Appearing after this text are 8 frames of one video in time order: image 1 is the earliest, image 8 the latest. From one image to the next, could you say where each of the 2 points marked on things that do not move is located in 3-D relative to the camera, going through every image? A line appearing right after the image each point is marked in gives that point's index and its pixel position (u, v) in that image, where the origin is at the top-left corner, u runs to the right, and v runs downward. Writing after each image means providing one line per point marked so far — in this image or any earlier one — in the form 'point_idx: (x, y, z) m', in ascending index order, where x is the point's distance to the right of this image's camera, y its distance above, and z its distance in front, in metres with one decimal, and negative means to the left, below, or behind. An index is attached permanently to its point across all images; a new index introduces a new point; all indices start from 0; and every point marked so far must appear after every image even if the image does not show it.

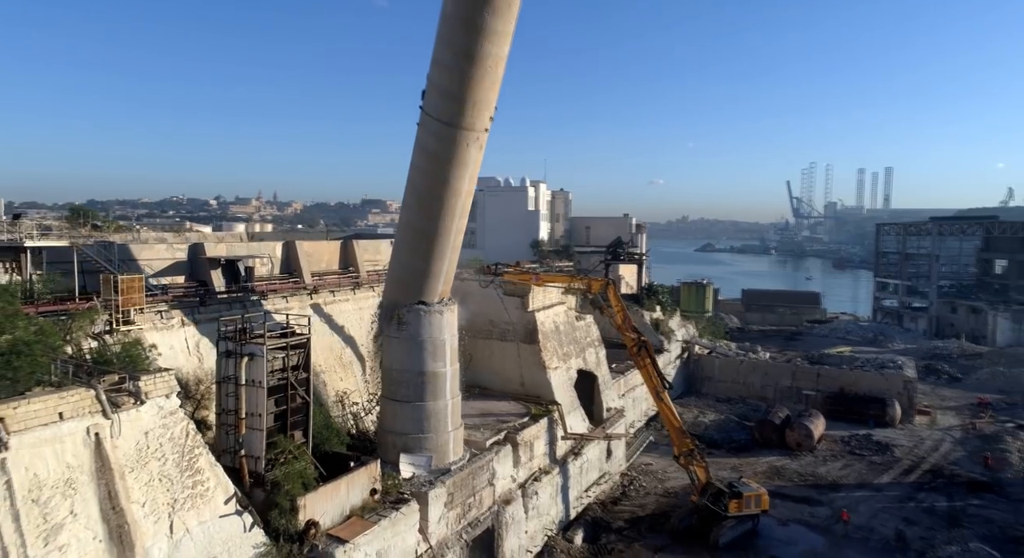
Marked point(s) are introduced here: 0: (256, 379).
0: (-2.7, -1.0, +6.1) m
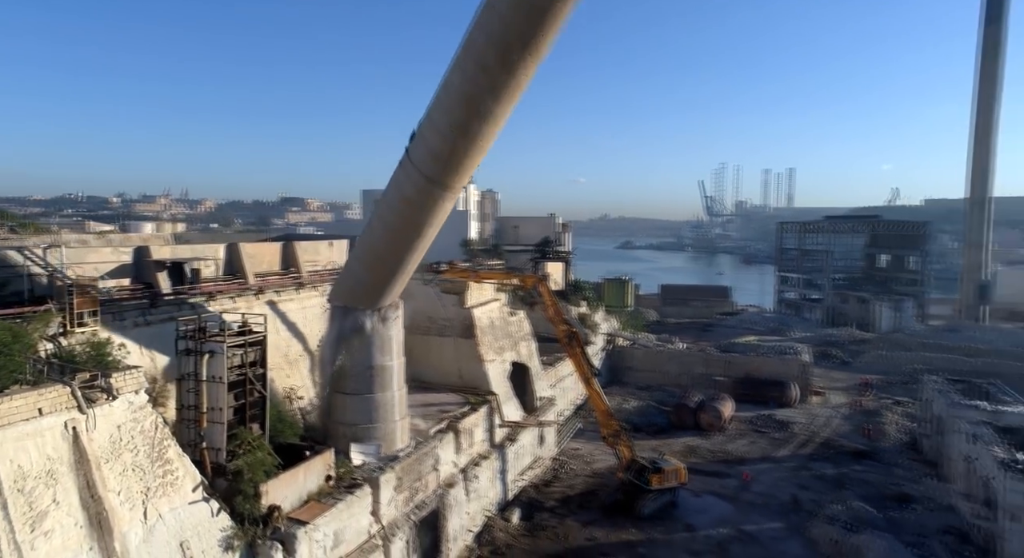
0: (-3.2, -1.0, +6.5) m
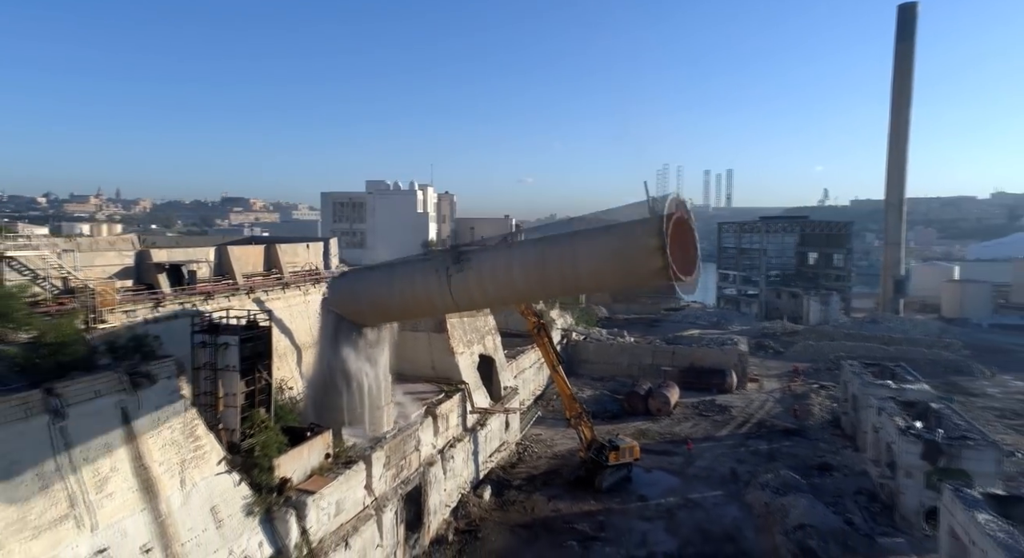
0: (-3.5, -1.0, +7.2) m
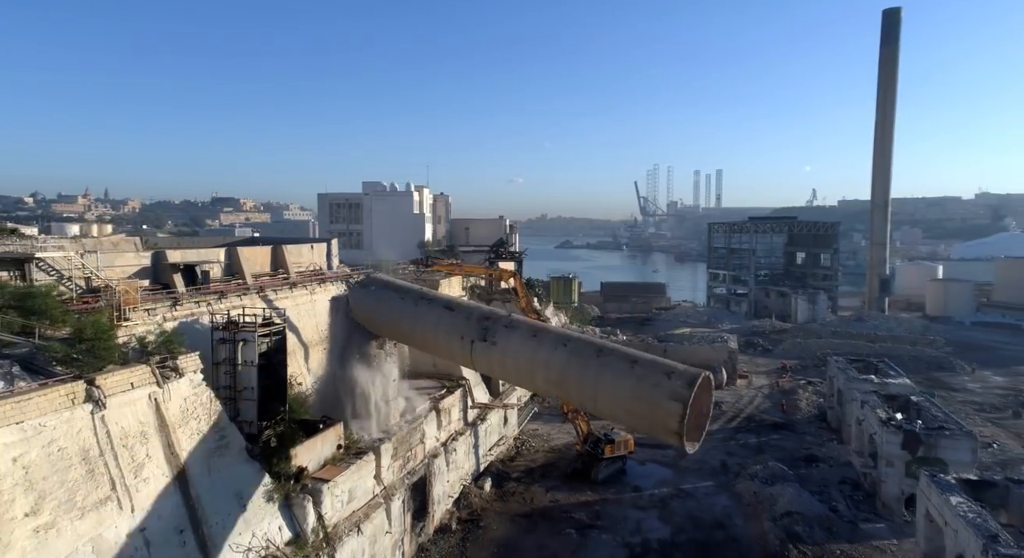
0: (-3.4, -1.0, +7.6) m
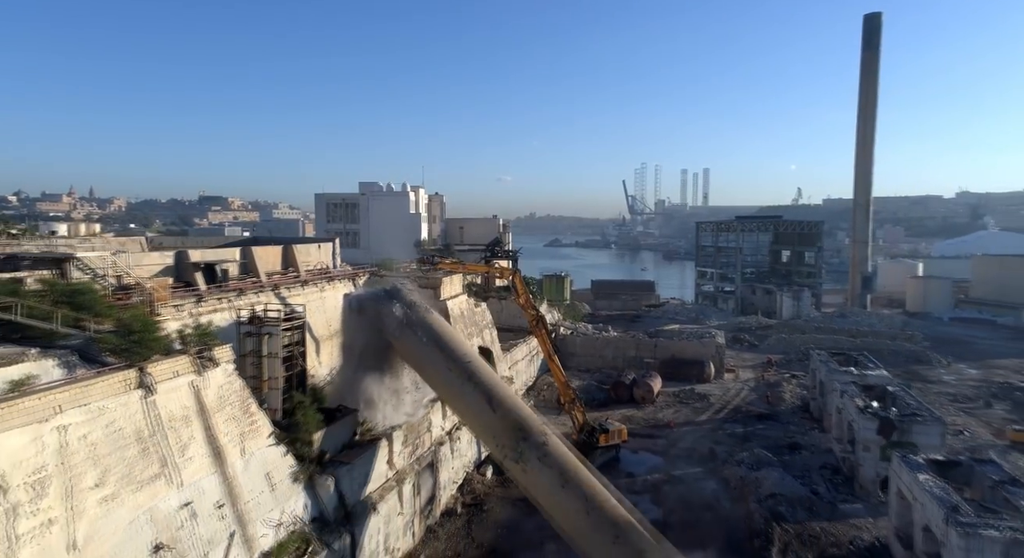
0: (-3.3, -1.0, +8.2) m
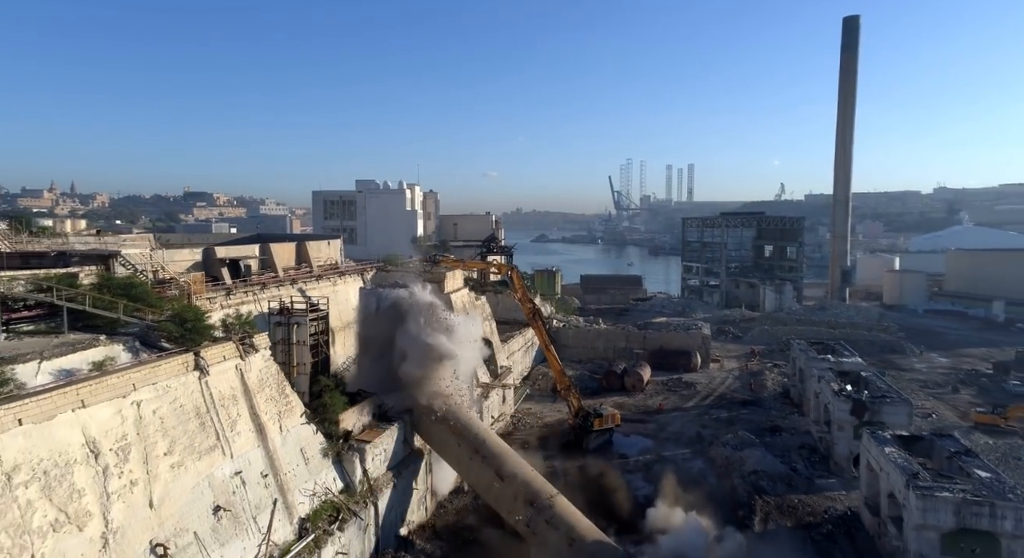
0: (-3.2, -0.9, +9.0) m
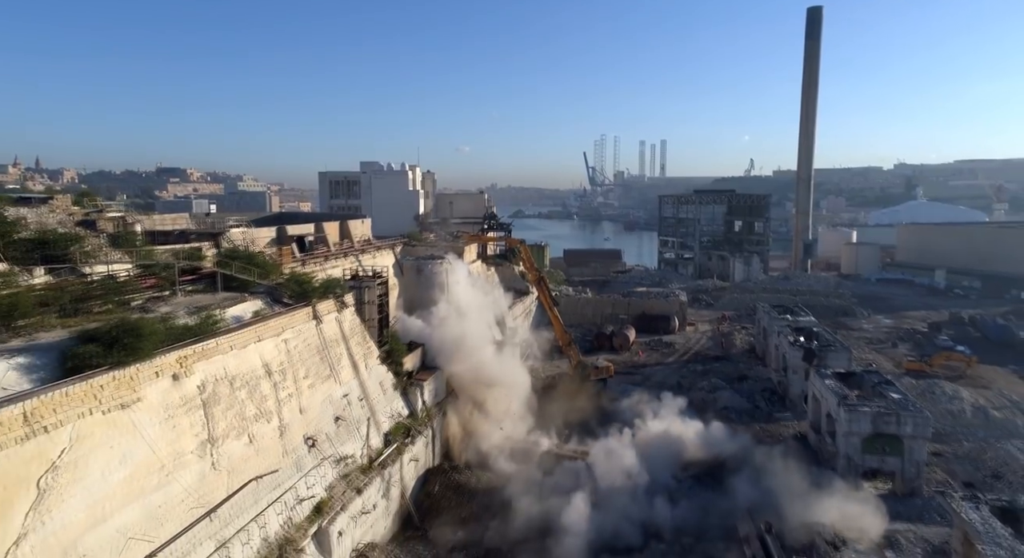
0: (-2.7, -0.4, +11.3) m
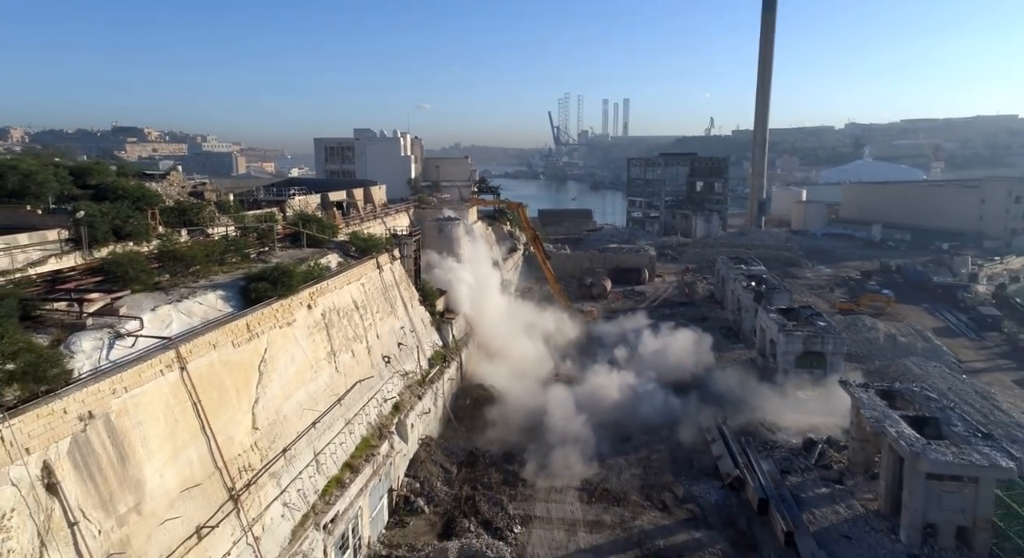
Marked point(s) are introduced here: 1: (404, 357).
0: (-2.4, +0.6, +13.8) m
1: (-2.1, -1.6, +11.6) m
